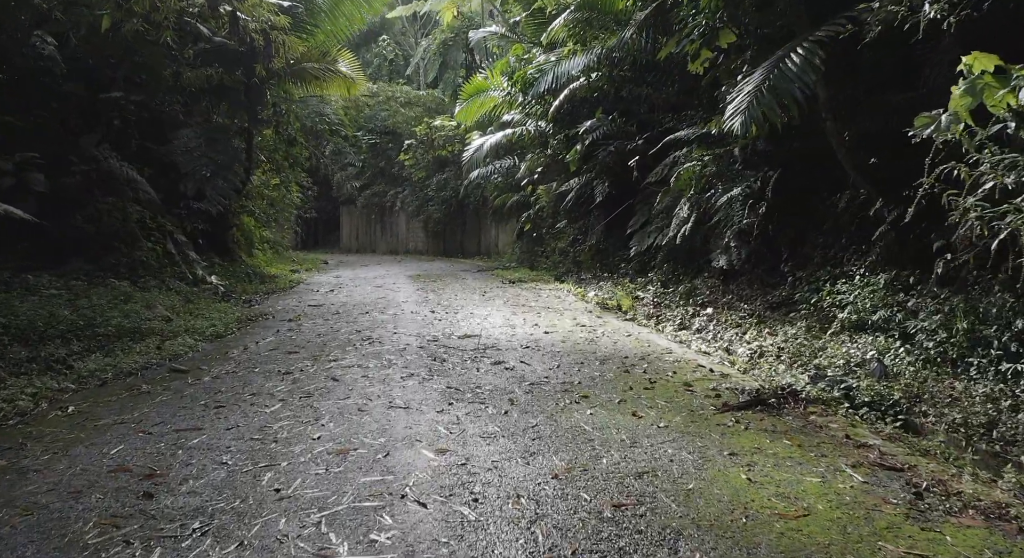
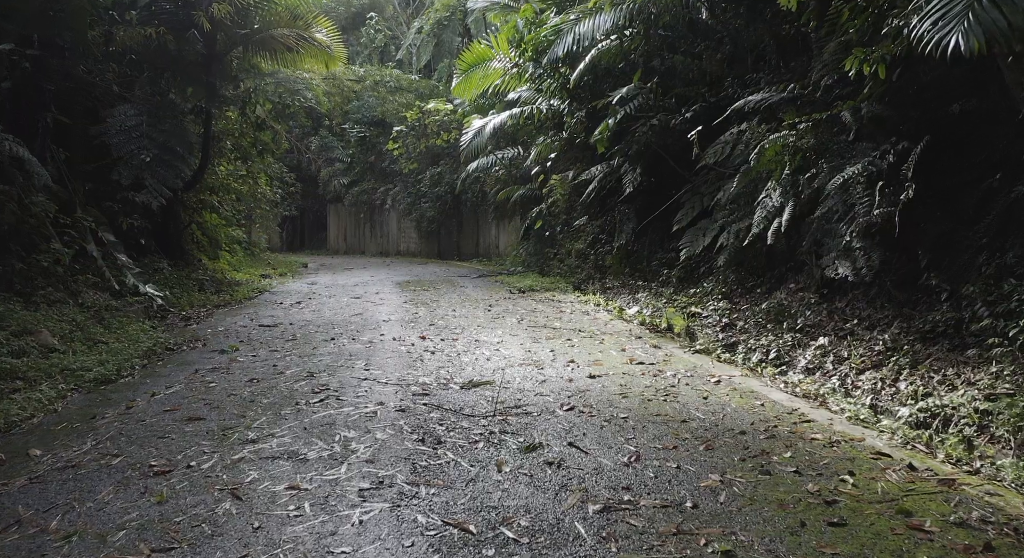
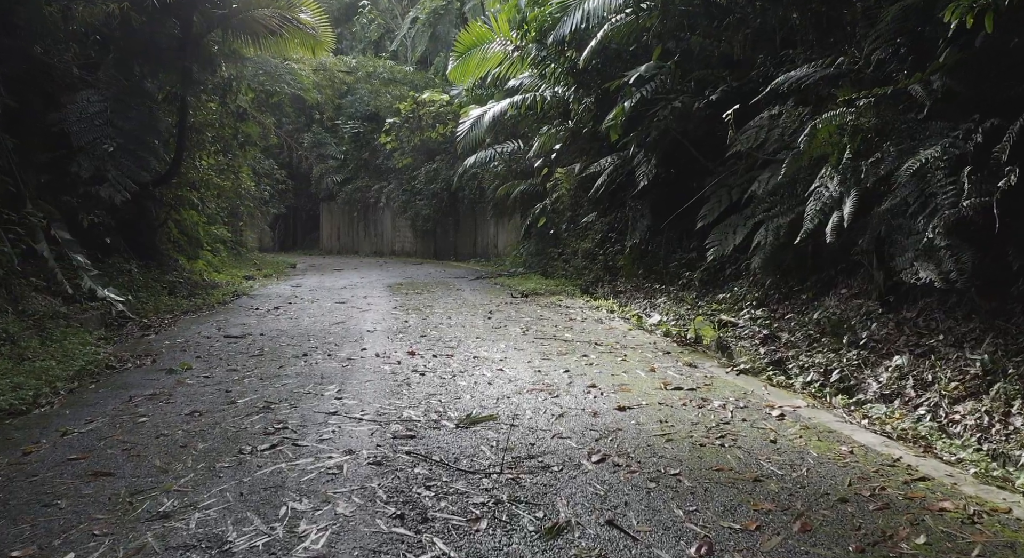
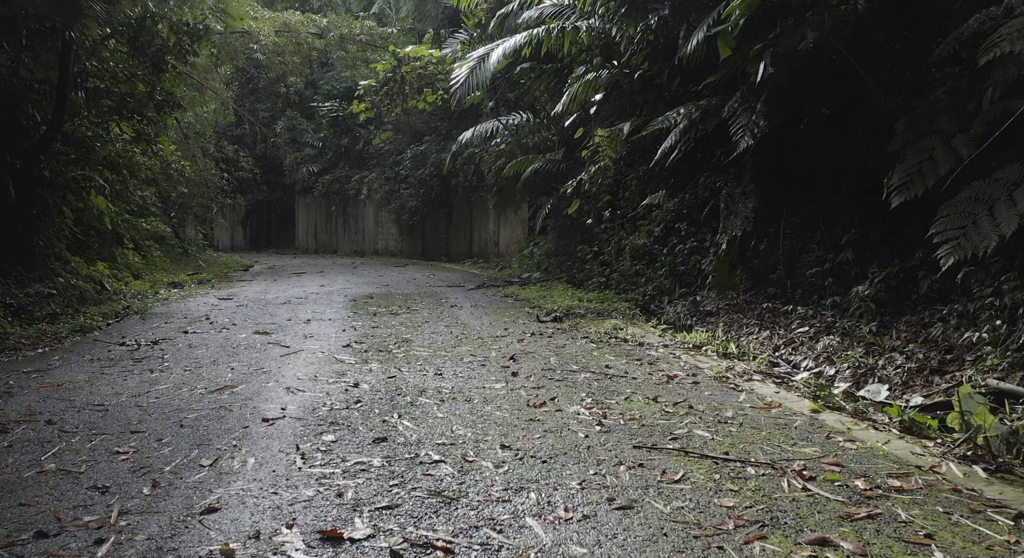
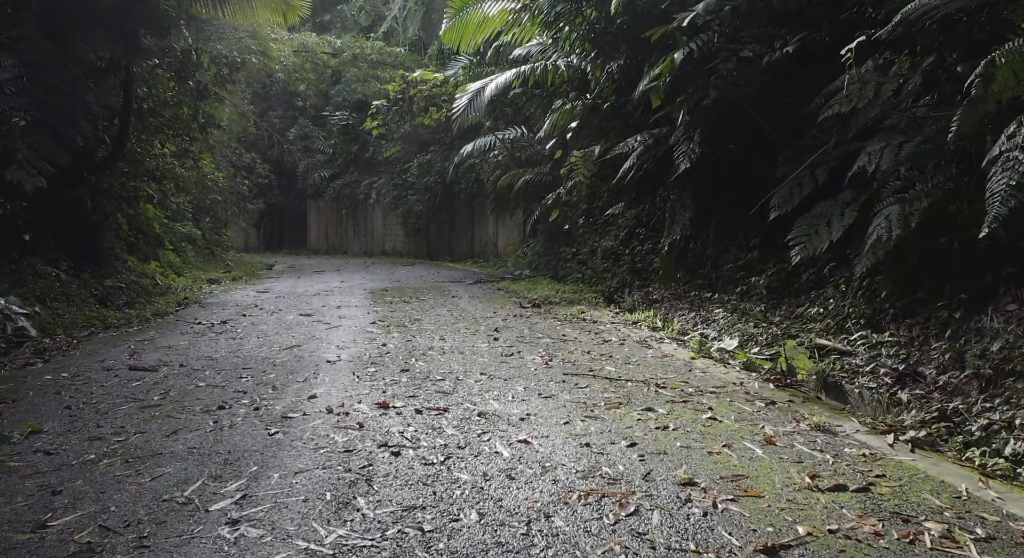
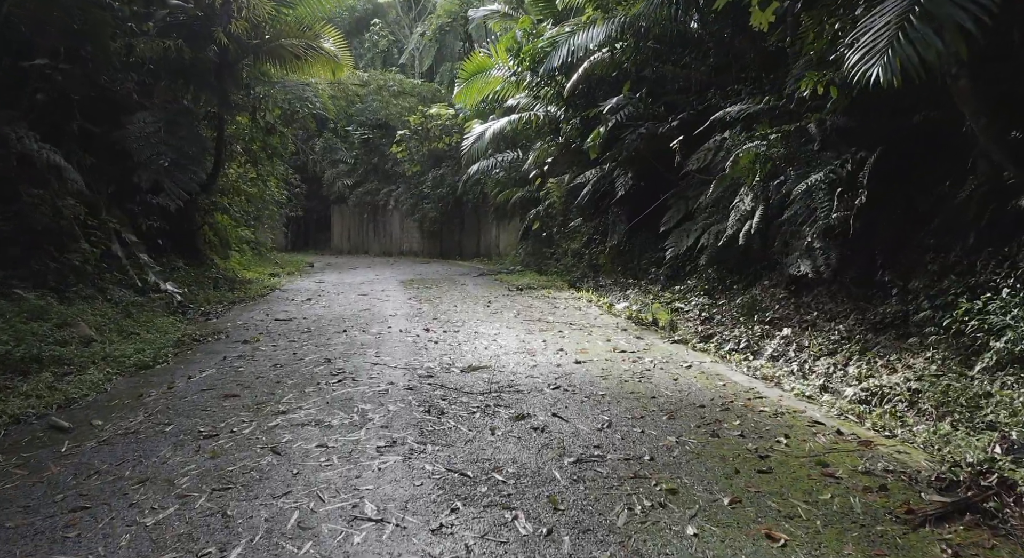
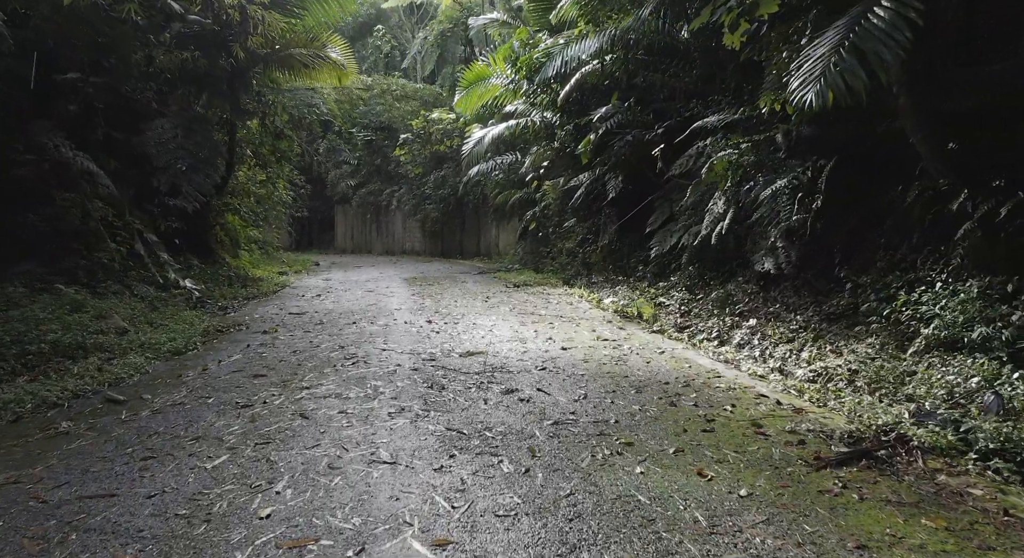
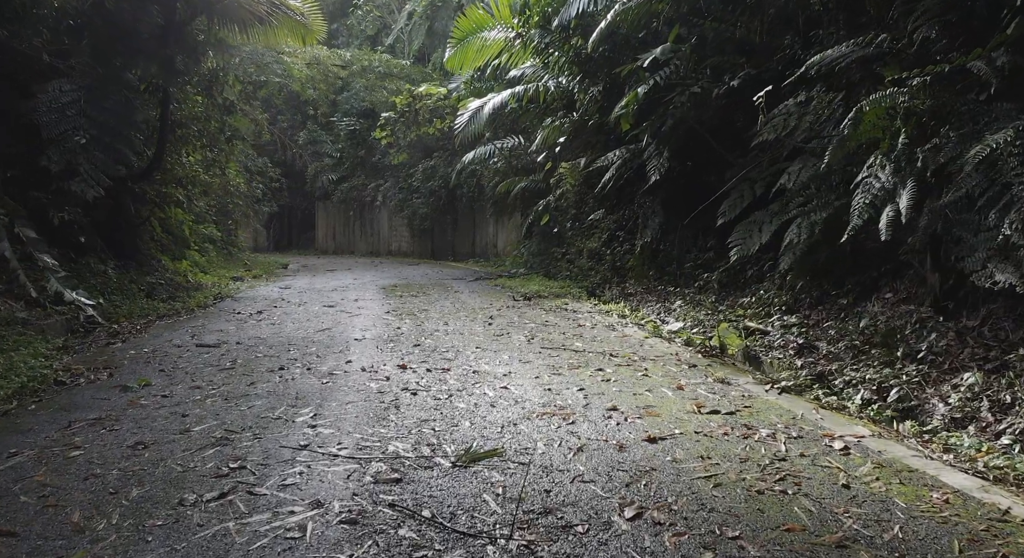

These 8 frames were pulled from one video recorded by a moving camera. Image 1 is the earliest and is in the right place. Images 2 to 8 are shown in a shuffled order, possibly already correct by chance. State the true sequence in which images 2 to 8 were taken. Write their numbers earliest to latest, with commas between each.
7, 6, 2, 3, 8, 5, 4
